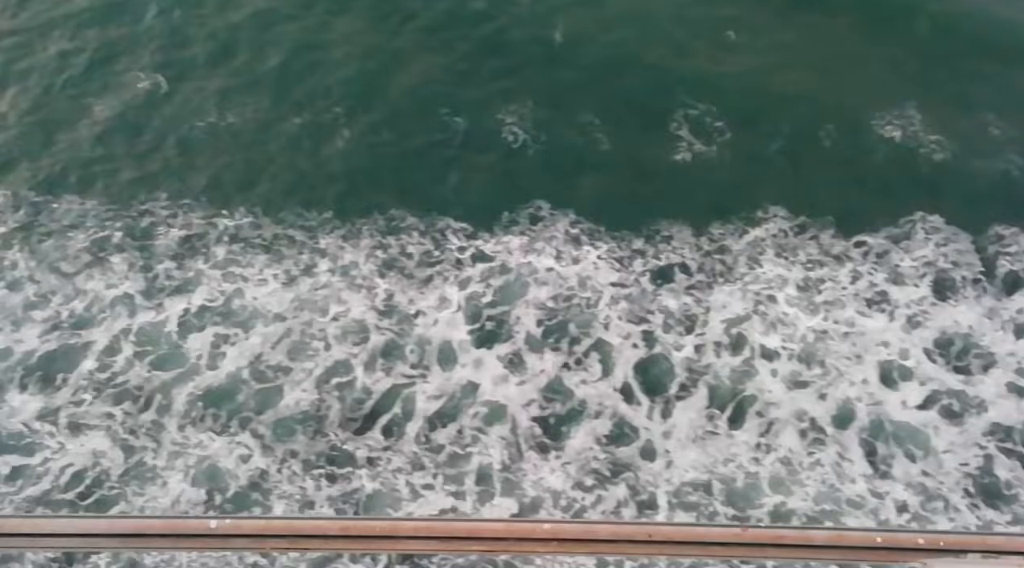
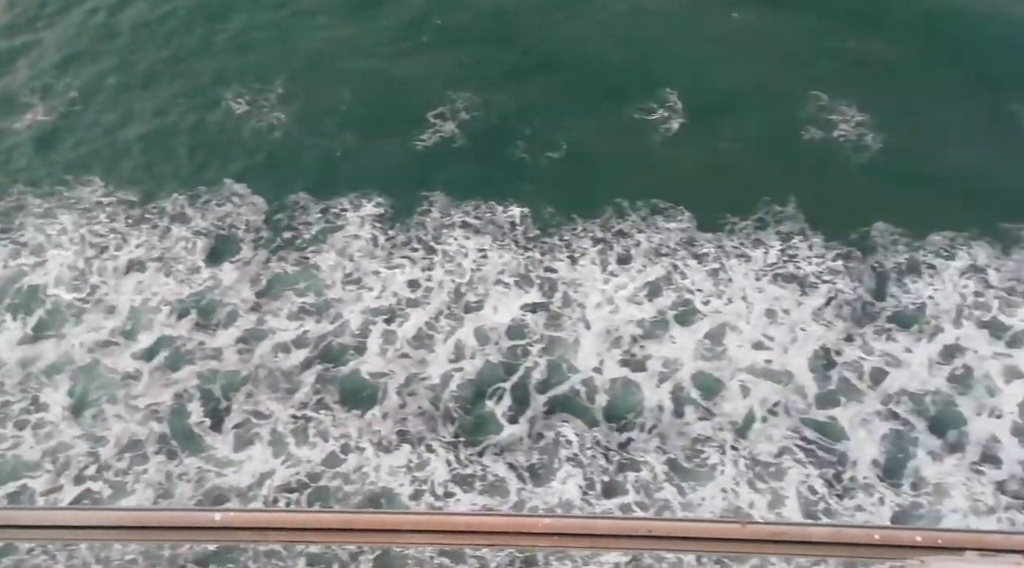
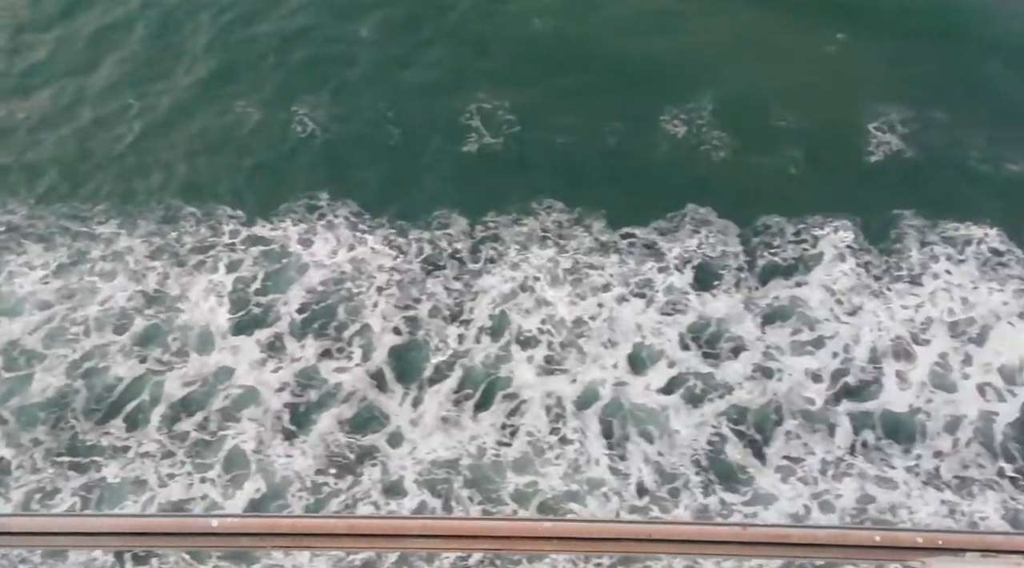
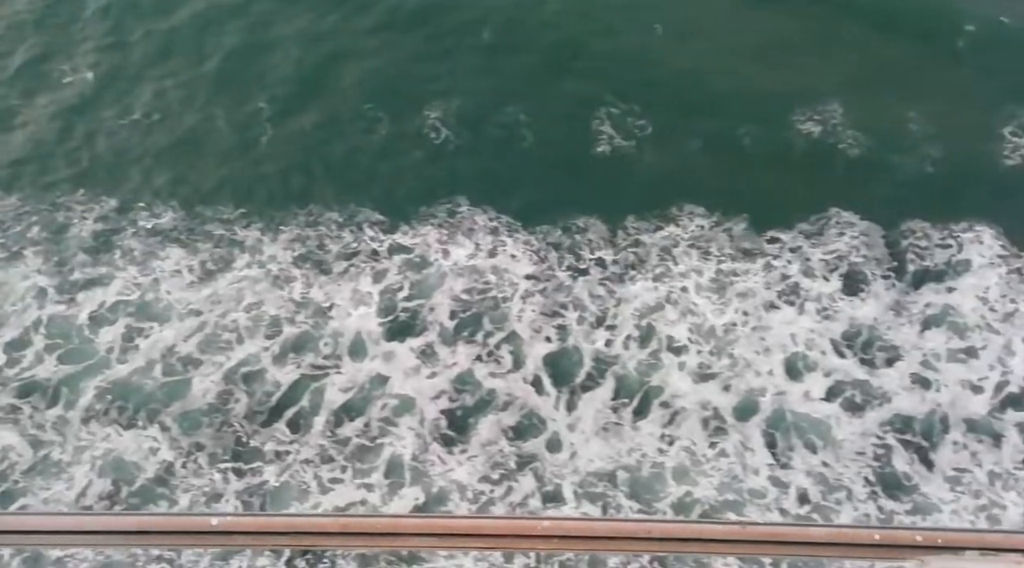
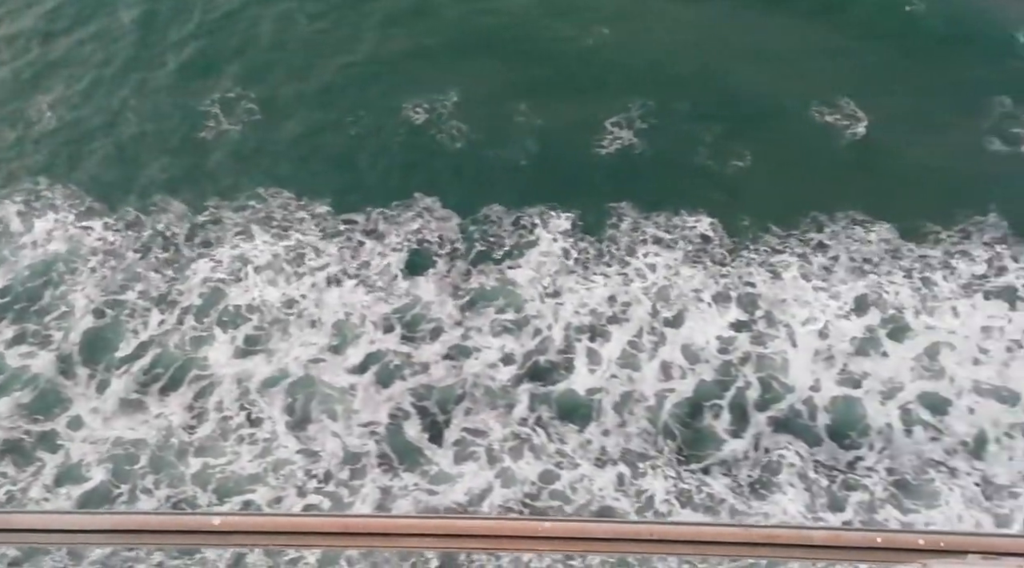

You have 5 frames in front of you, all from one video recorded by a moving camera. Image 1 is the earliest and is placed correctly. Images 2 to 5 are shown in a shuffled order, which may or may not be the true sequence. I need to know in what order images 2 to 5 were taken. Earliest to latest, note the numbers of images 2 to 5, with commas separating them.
4, 3, 5, 2
